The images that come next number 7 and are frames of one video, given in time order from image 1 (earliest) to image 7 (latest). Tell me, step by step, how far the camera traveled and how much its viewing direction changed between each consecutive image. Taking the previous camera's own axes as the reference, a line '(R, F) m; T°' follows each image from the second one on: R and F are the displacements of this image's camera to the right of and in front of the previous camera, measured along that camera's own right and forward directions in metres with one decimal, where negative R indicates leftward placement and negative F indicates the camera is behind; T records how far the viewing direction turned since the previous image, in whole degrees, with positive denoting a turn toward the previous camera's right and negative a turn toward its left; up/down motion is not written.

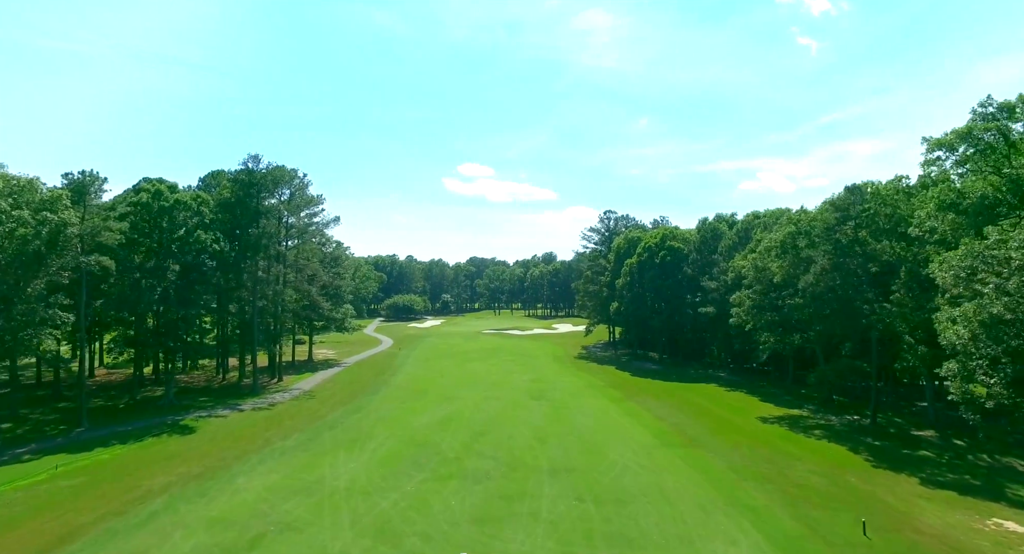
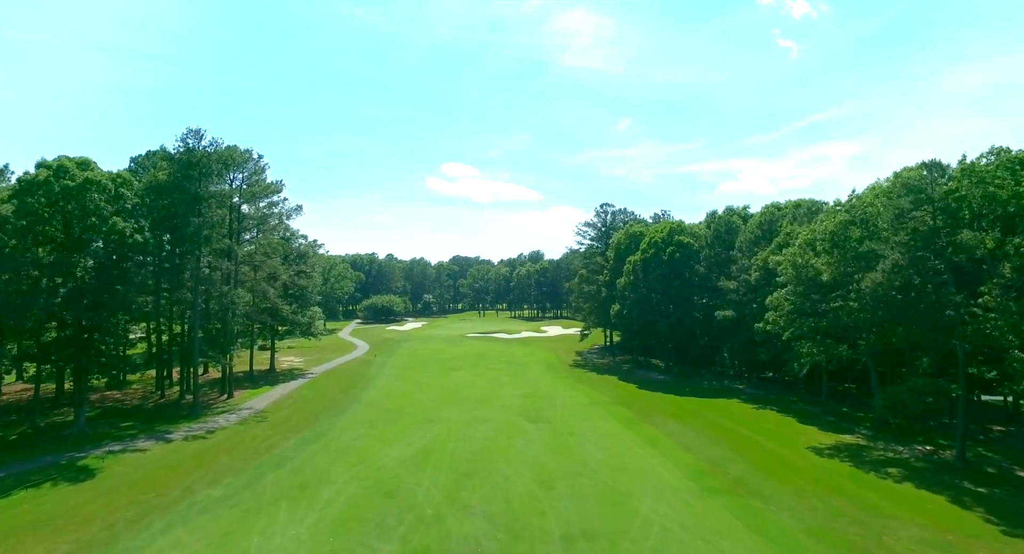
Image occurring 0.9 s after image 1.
(-0.5, +5.4) m; +2°
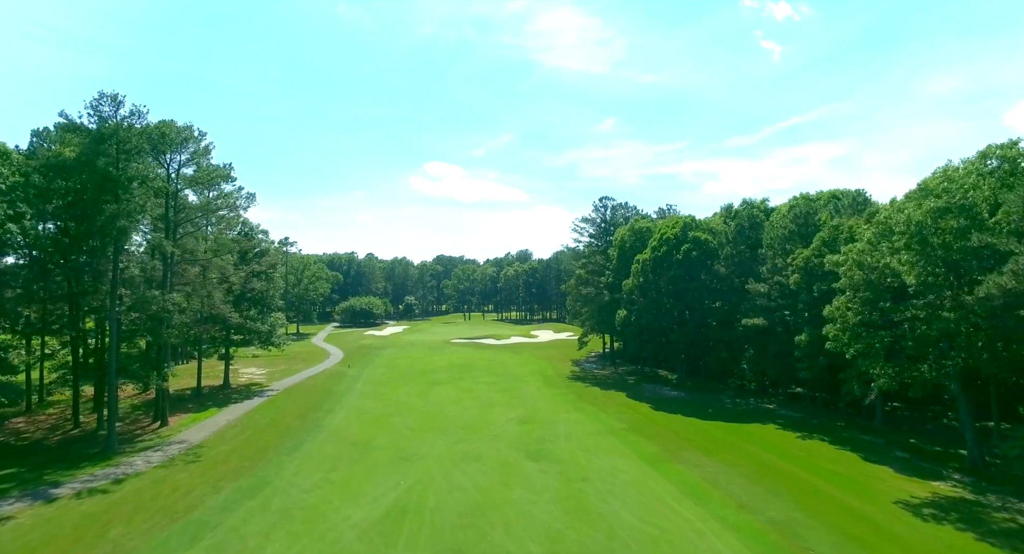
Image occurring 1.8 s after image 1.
(-0.5, +5.6) m; +2°
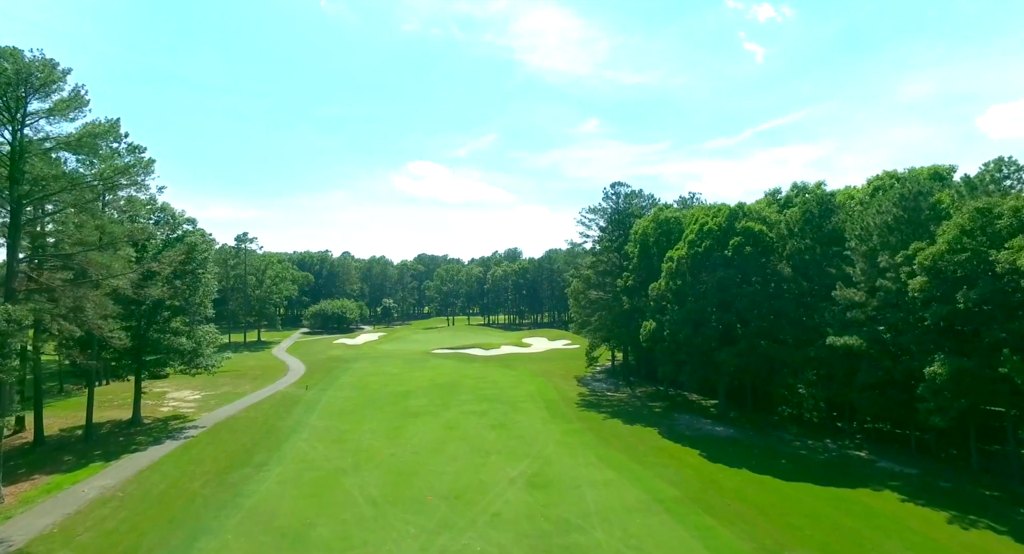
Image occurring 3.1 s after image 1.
(-0.8, +8.7) m; +2°
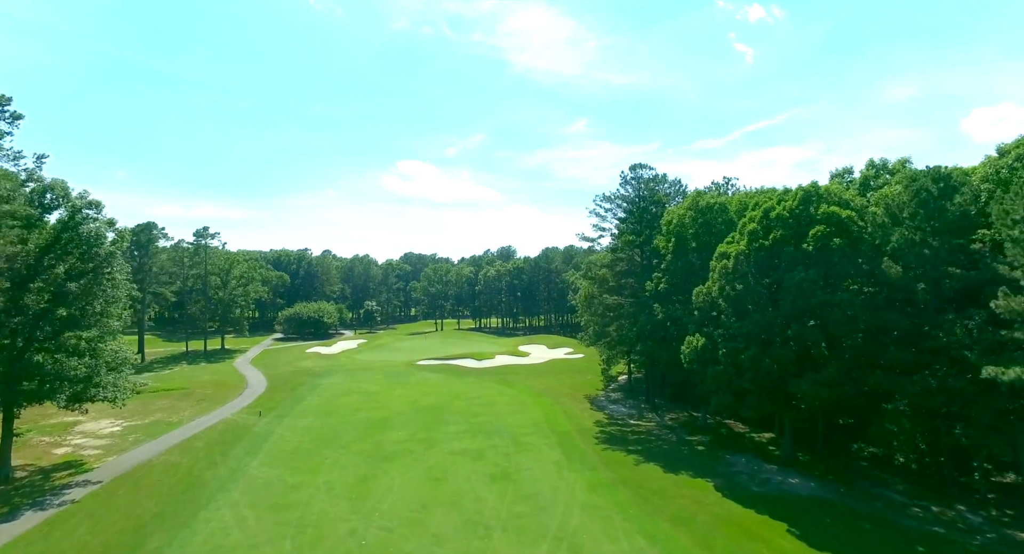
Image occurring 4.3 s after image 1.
(-0.7, +7.6) m; +1°
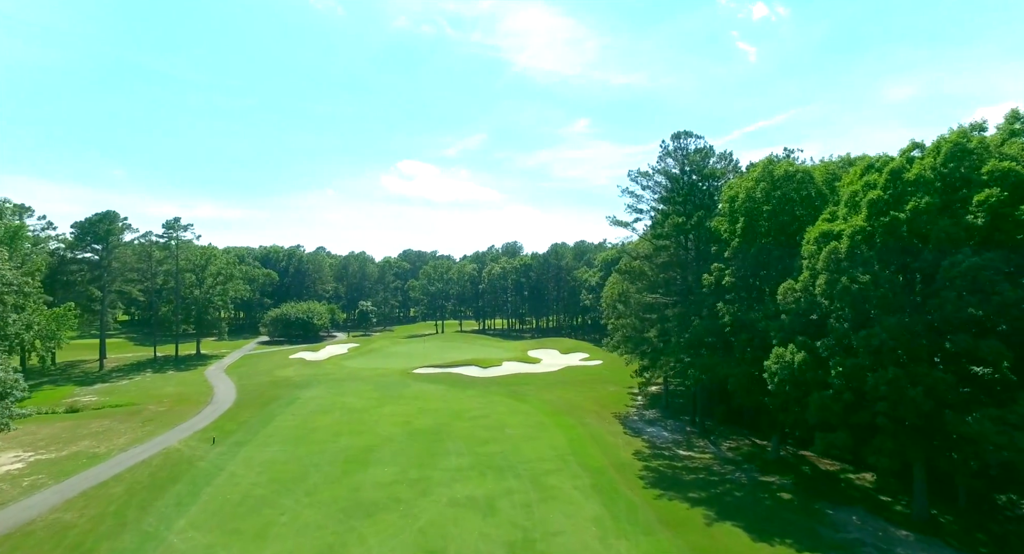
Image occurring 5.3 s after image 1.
(-0.7, +6.9) m; 0°
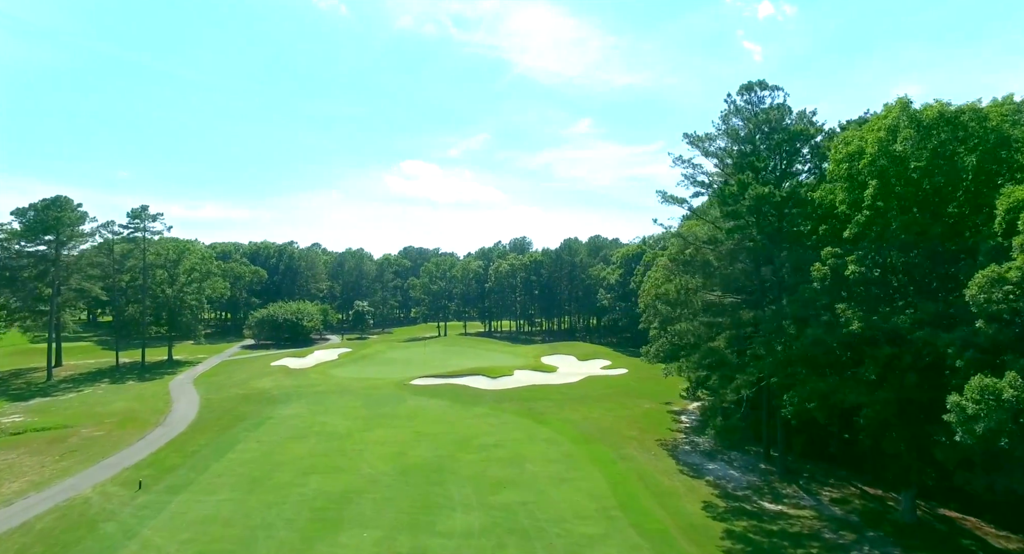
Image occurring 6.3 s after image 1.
(-0.8, +7.0) m; 0°
